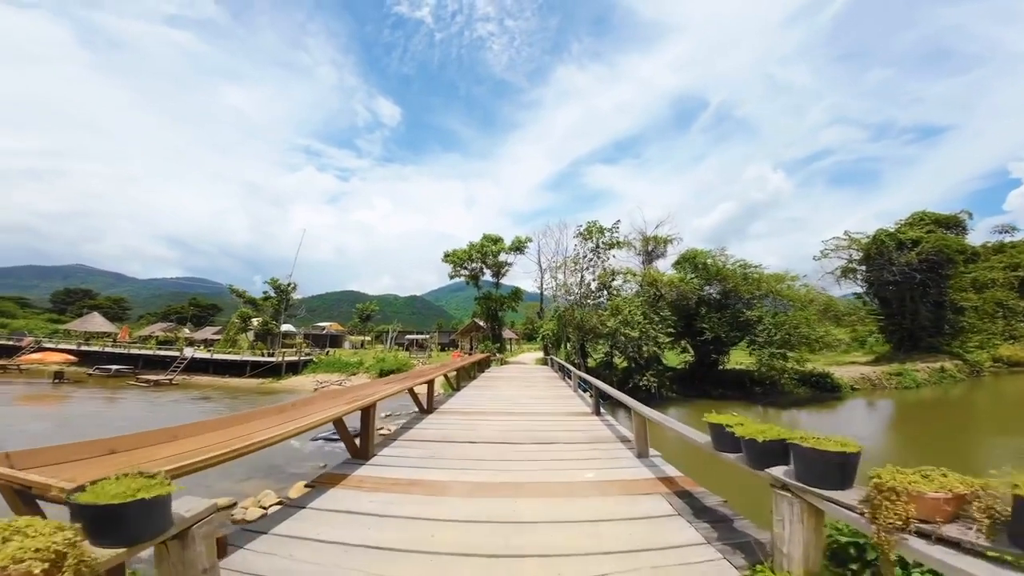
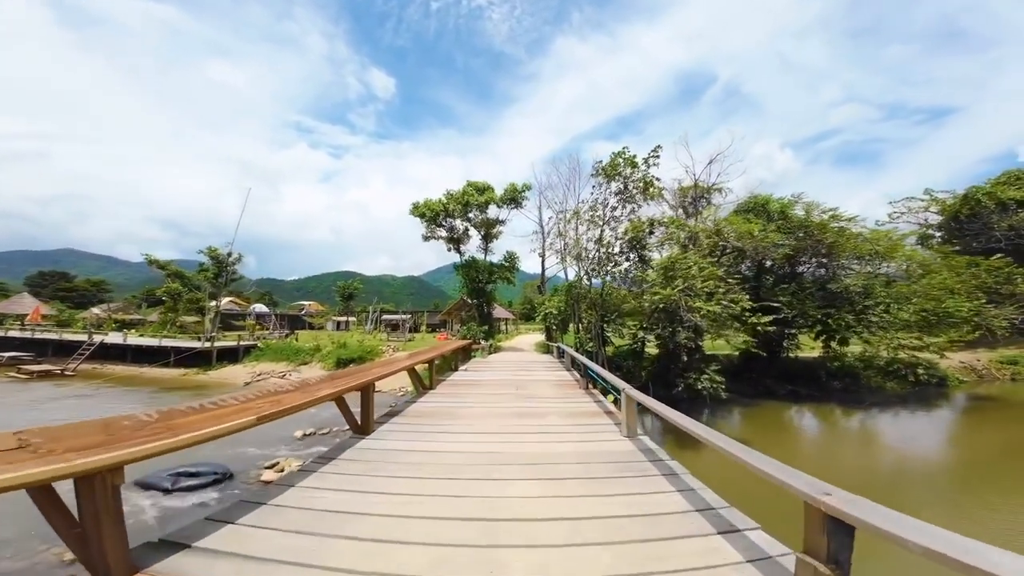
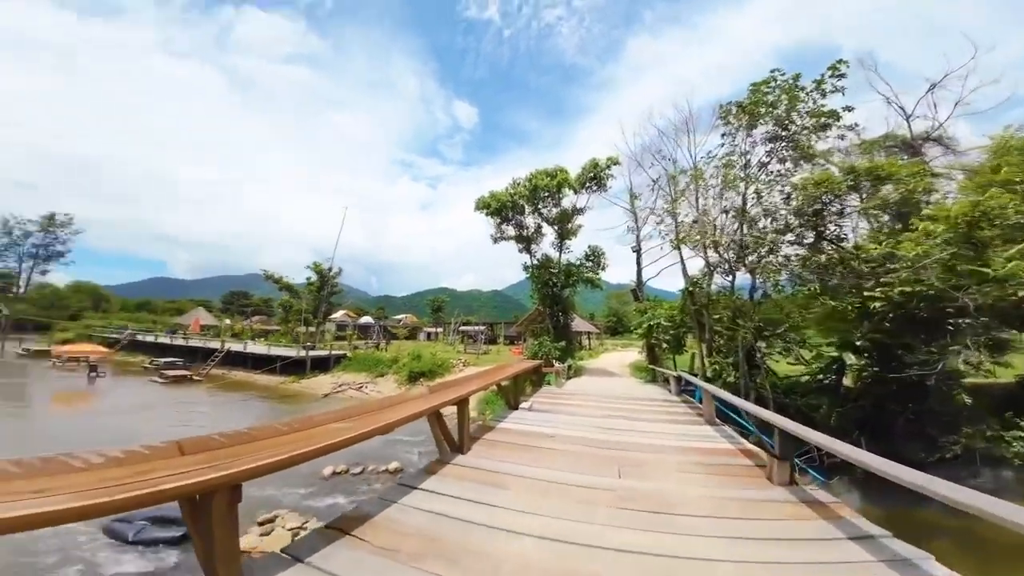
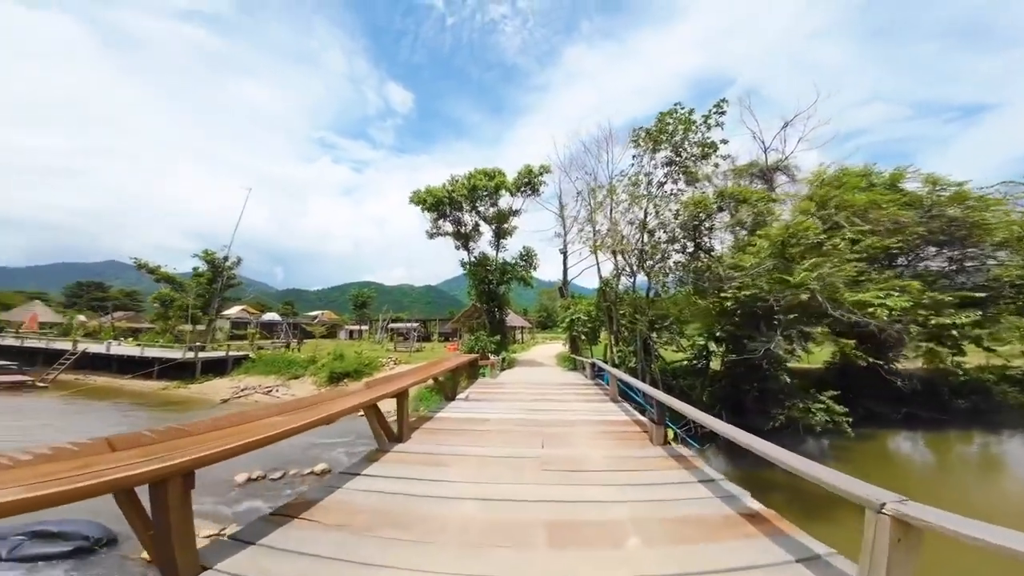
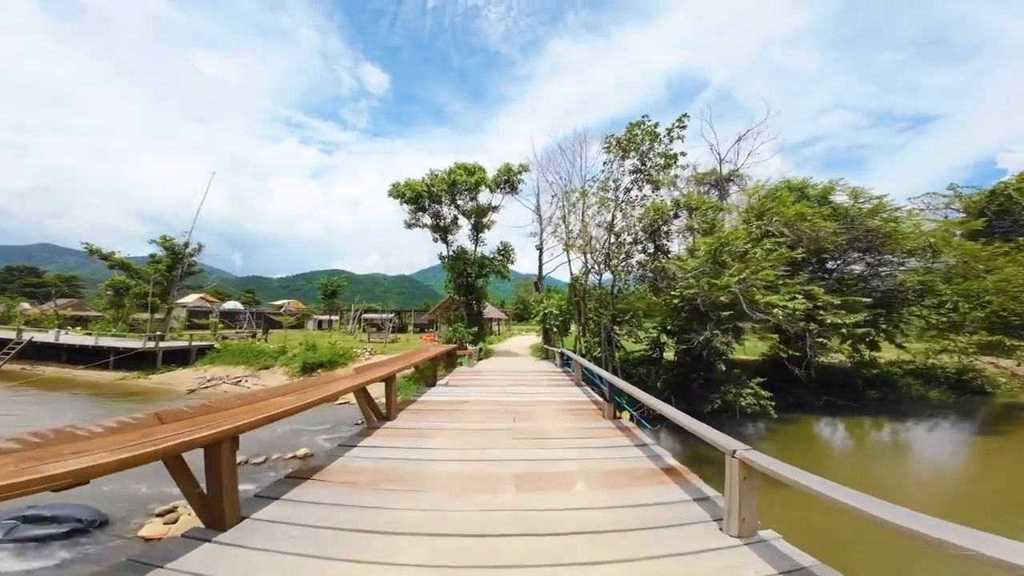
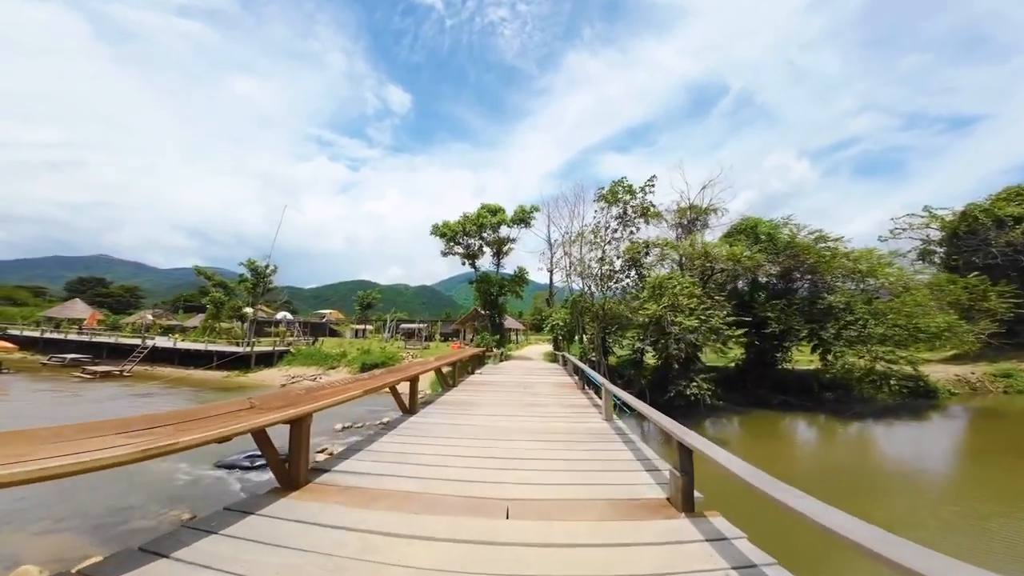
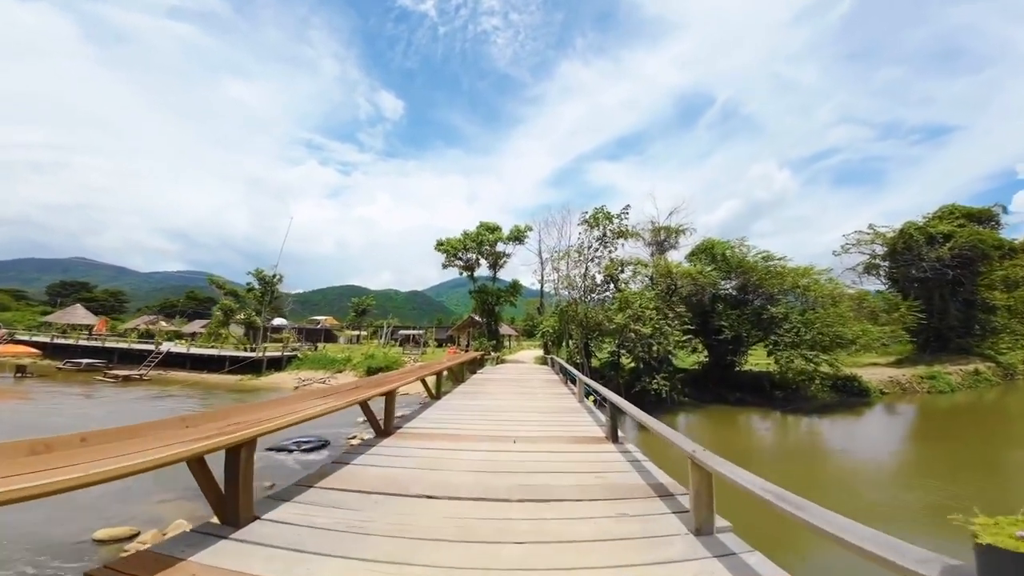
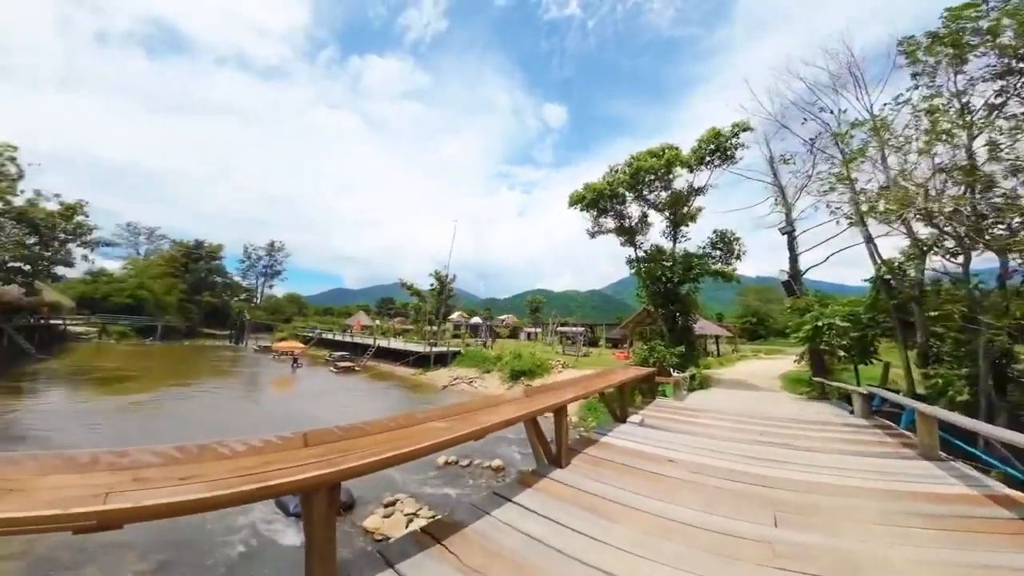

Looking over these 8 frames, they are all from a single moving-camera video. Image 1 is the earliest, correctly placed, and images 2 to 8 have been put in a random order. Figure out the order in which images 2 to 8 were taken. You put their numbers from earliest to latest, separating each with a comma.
7, 6, 2, 5, 4, 3, 8
